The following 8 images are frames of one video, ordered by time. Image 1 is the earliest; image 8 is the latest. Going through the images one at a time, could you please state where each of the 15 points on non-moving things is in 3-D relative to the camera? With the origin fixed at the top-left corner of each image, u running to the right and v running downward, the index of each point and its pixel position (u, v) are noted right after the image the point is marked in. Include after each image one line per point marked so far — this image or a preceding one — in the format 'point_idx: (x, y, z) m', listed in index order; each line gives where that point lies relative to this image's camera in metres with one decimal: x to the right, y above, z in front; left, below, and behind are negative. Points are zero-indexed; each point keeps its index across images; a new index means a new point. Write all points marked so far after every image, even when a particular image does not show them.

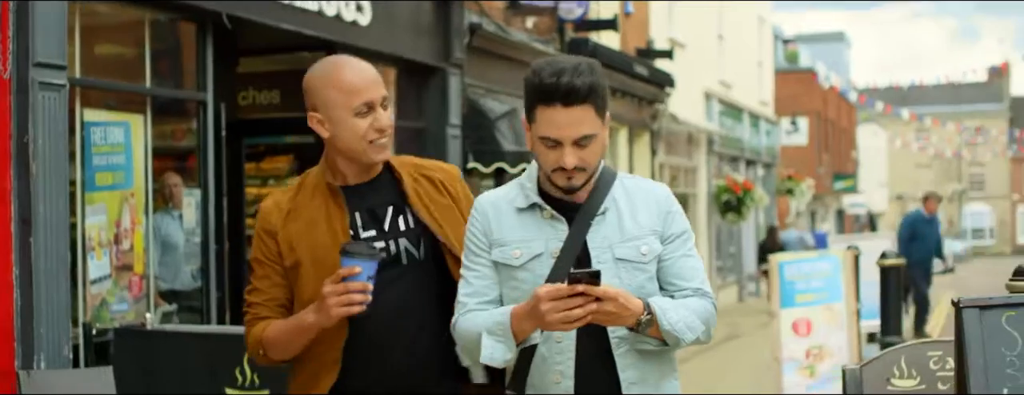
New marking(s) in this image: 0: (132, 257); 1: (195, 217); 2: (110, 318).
0: (-2.1, -0.3, +7.5) m
1: (-1.9, -0.1, +8.2) m
2: (-2.1, -0.6, +7.2) m
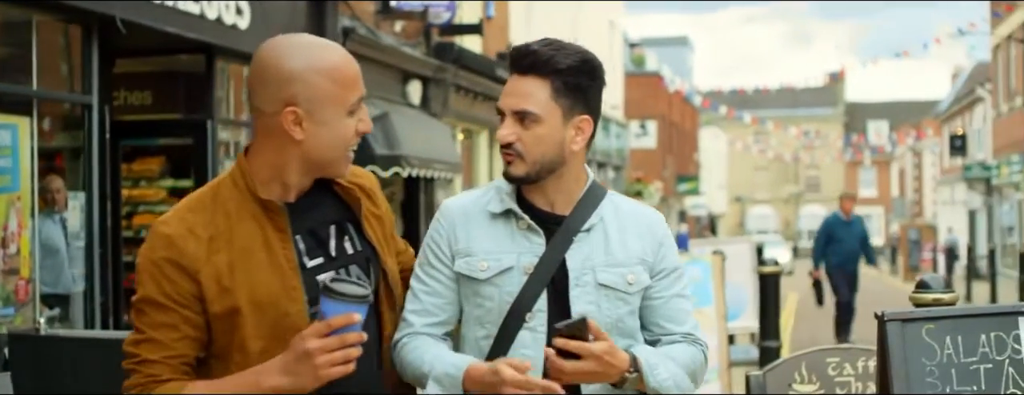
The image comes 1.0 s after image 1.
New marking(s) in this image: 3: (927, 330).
0: (-2.7, -0.3, +7.4) m
1: (-2.6, -0.1, +8.2) m
2: (-2.7, -0.6, +7.1) m
3: (+1.0, -0.3, +3.2) m
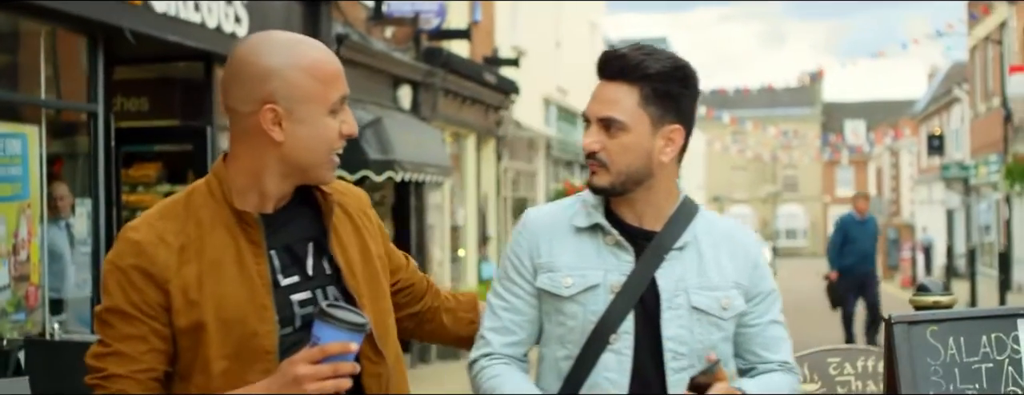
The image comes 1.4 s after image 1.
0: (-2.7, -0.4, +7.5) m
1: (-2.6, -0.2, +8.3) m
2: (-2.7, -0.7, +7.2) m
3: (+1.1, -0.3, +3.4) m
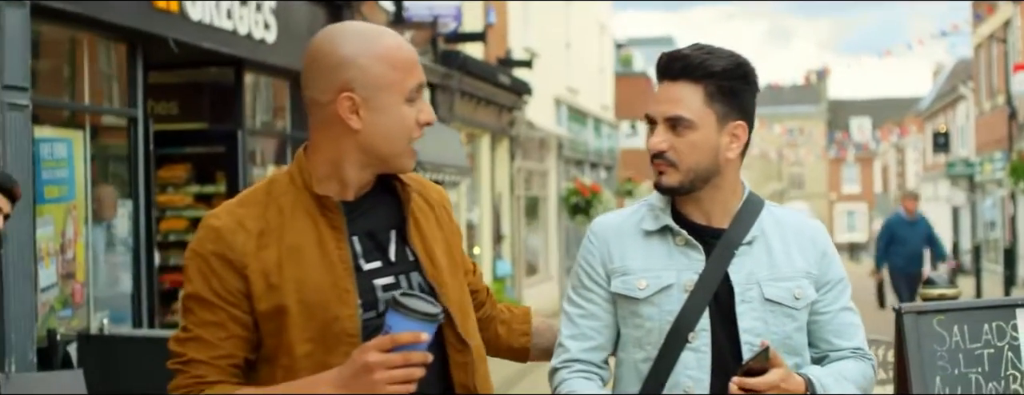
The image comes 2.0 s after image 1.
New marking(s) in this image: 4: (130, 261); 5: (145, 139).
0: (-2.6, -0.4, +7.9) m
1: (-2.5, -0.2, +8.6) m
2: (-2.5, -0.7, +7.6) m
3: (+1.2, -0.3, +3.8) m
4: (-2.5, -0.4, +8.7) m
5: (-2.4, +0.4, +8.8) m
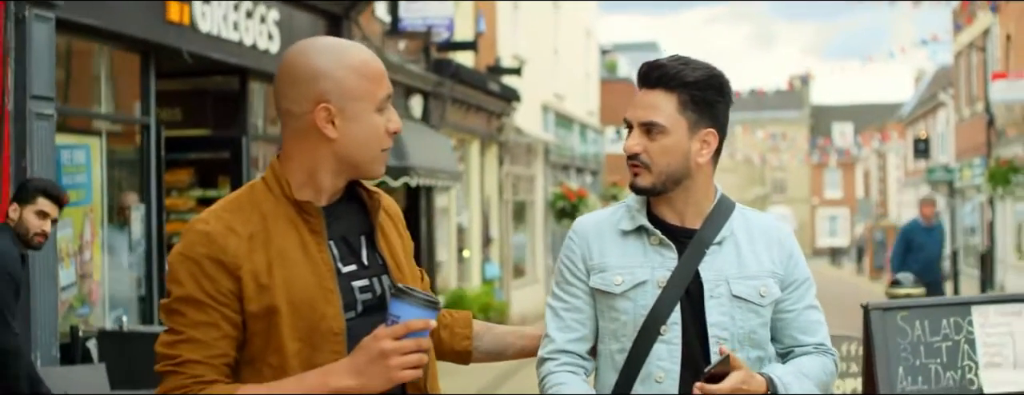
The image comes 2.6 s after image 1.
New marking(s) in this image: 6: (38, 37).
0: (-2.6, -0.4, +8.3) m
1: (-2.5, -0.2, +9.0) m
2: (-2.6, -0.7, +7.9) m
3: (+1.2, -0.4, +4.2) m
4: (-2.5, -0.4, +9.1) m
5: (-2.4, +0.4, +9.2) m
6: (-2.5, +0.8, +7.1) m
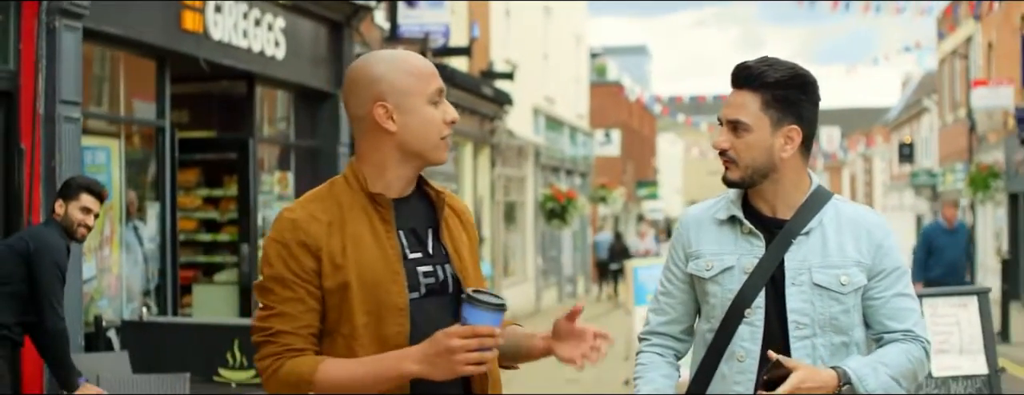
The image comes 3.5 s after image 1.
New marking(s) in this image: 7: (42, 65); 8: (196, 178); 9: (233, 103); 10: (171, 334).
0: (-2.6, -0.4, +8.8) m
1: (-2.5, -0.2, +9.5) m
2: (-2.6, -0.7, +8.4) m
3: (+1.2, -0.4, +4.7) m
4: (-2.5, -0.4, +9.6) m
5: (-2.5, +0.4, +9.7) m
6: (-2.5, +0.8, +7.6) m
7: (-2.6, +0.7, +7.4) m
8: (-2.7, +0.2, +11.8) m
9: (-2.3, +0.8, +11.5) m
10: (-1.9, -0.8, +7.6) m
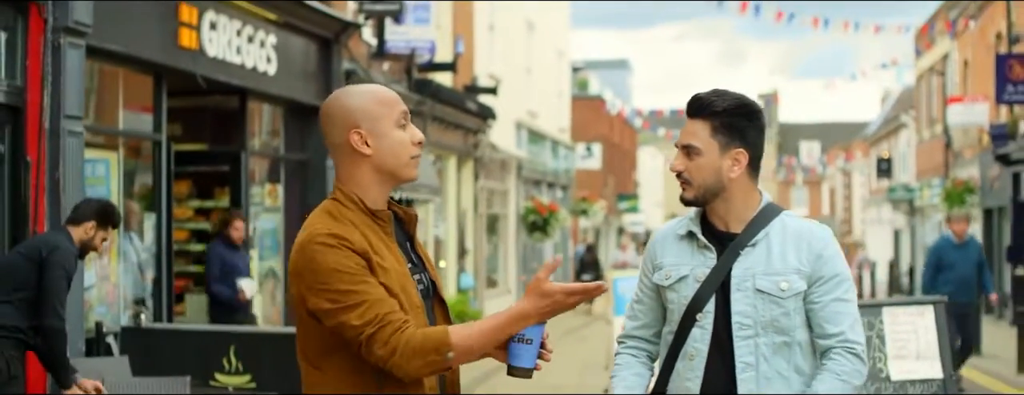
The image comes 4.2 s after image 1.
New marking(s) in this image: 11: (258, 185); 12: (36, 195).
0: (-2.7, -0.5, +9.1) m
1: (-2.6, -0.3, +9.8) m
2: (-2.7, -0.8, +8.7) m
3: (+1.2, -0.4, +5.1) m
4: (-2.6, -0.5, +9.9) m
5: (-2.6, +0.3, +10.0) m
6: (-2.6, +0.8, +7.9) m
7: (-2.6, +0.7, +7.7) m
8: (-2.9, +0.1, +12.1) m
9: (-2.5, +0.7, +11.8) m
10: (-2.0, -0.8, +7.9) m
11: (-2.3, +0.1, +12.3) m
12: (-2.7, 0.0, +7.6) m
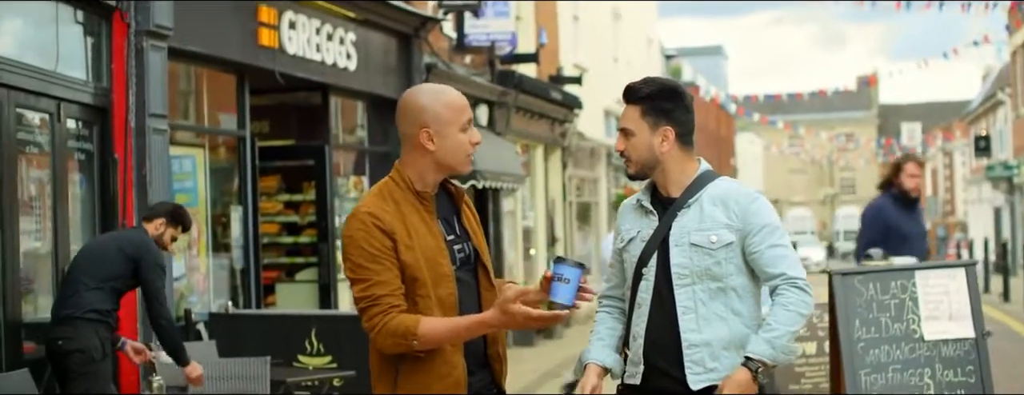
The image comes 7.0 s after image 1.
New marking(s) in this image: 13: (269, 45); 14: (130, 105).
0: (-2.2, -0.4, +9.5) m
1: (-2.1, -0.2, +10.3) m
2: (-2.2, -0.7, +9.2) m
3: (+1.3, -0.3, +5.3) m
4: (-2.1, -0.4, +10.4) m
5: (-2.0, +0.3, +10.5) m
6: (-2.2, +0.8, +8.3) m
7: (-2.3, +0.7, +8.2) m
8: (-2.2, +0.1, +12.5) m
9: (-1.8, +0.8, +12.2) m
10: (-1.6, -0.8, +8.3) m
11: (-1.6, +0.2, +12.7) m
12: (-2.3, 0.0, +8.1) m
13: (-1.8, +1.1, +10.1) m
14: (-2.3, +0.6, +8.1) m
